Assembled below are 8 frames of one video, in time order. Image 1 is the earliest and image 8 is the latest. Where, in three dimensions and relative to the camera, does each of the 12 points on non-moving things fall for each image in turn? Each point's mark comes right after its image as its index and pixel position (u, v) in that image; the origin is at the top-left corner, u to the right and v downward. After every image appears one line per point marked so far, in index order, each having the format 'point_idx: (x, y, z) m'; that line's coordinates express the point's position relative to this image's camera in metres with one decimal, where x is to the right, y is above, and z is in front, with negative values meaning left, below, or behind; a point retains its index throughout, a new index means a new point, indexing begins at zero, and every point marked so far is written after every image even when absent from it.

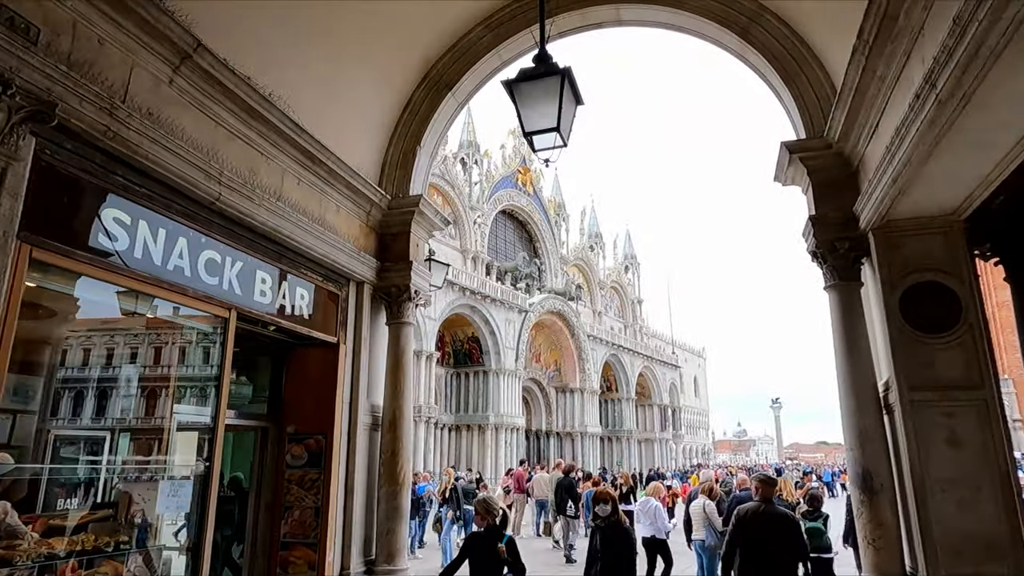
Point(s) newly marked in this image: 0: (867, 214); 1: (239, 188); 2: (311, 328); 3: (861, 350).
0: (+1.9, +0.4, +3.5) m
1: (-1.3, +0.5, +3.2) m
2: (-1.2, -0.2, +3.9) m
3: (+1.9, -0.3, +3.6) m
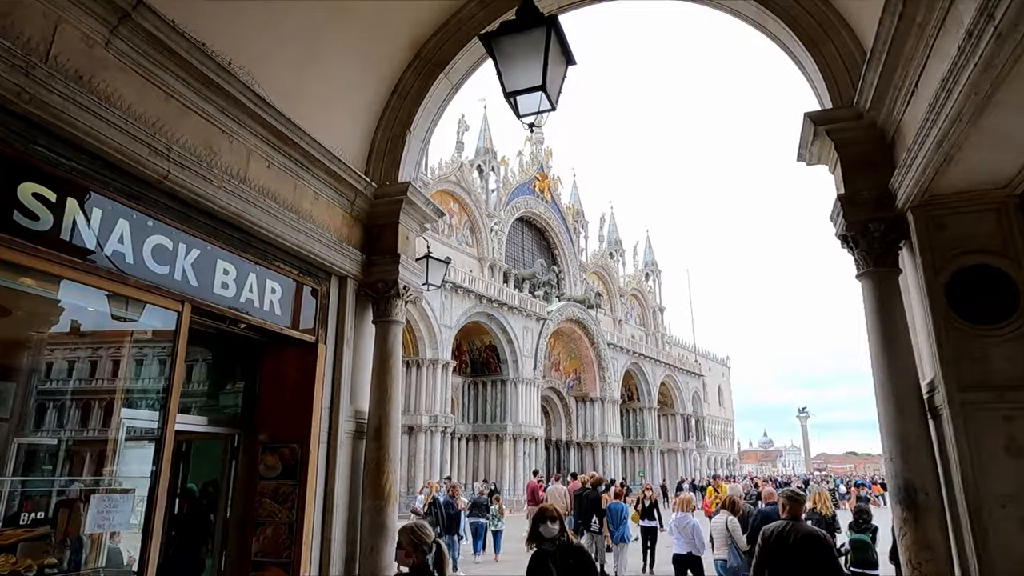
0: (+1.8, +0.5, +3.1) m
1: (-1.4, +0.5, +2.8) m
2: (-1.2, -0.2, +3.5) m
3: (+1.9, -0.3, +3.1) m
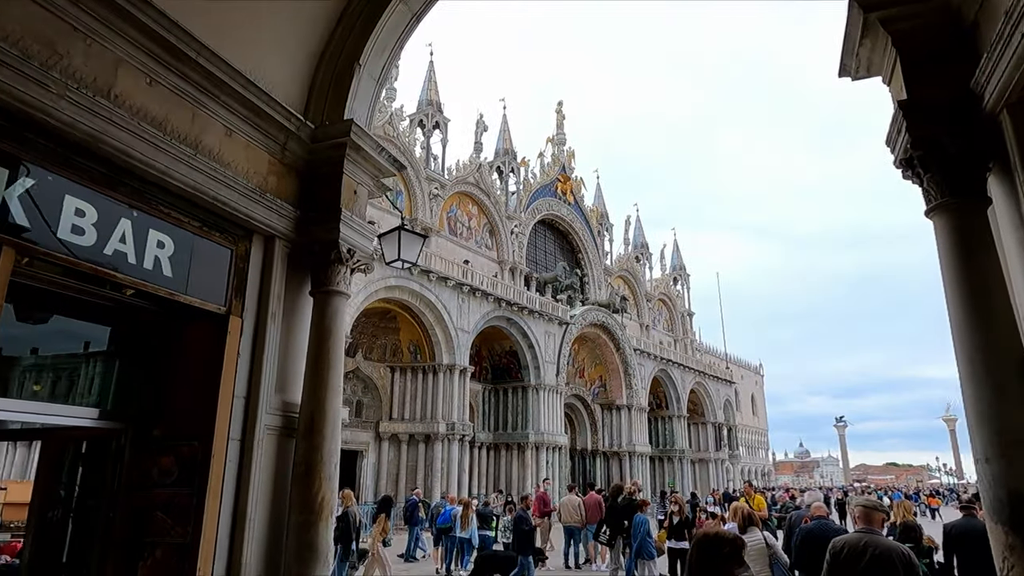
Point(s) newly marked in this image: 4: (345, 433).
0: (+1.6, +0.7, +2.2) m
1: (-1.6, +0.7, +2.1) m
2: (-1.4, 0.0, +2.8) m
3: (+1.7, 0.0, +2.3) m
4: (-4.9, -4.3, +19.5) m
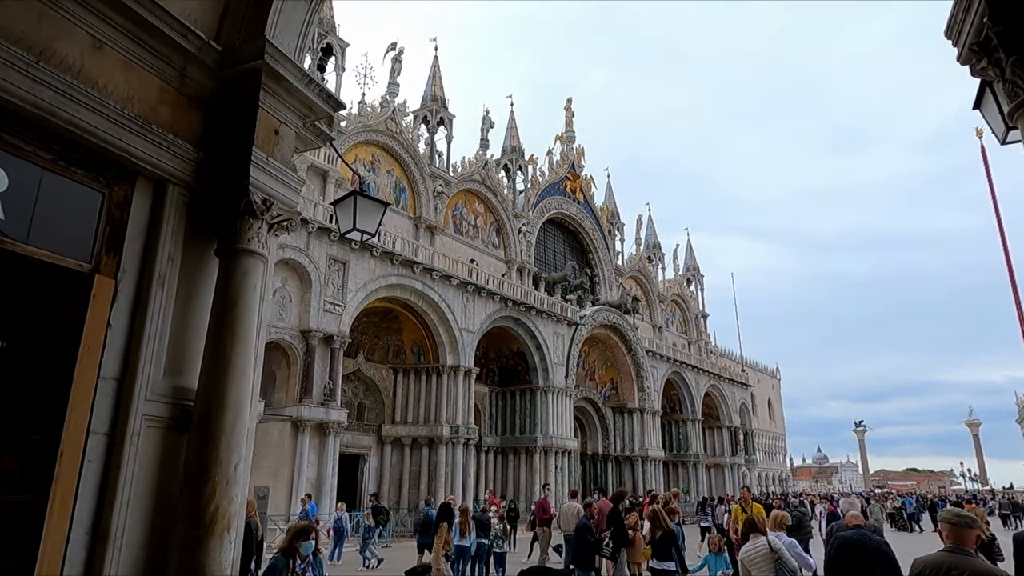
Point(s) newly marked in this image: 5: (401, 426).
0: (+1.4, +0.9, +1.5) m
1: (-1.8, +0.9, +1.5) m
2: (-1.6, +0.2, +2.1) m
3: (+1.4, +0.1, +1.6) m
4: (-4.8, -4.3, +18.9) m
5: (-3.3, -4.1, +19.8) m
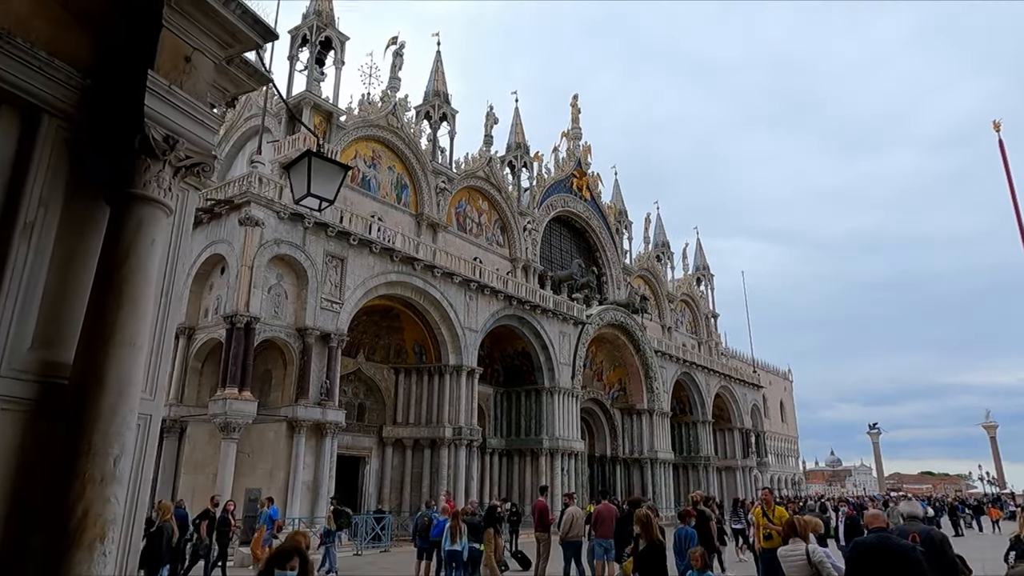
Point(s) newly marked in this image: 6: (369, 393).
0: (+1.2, +1.0, +1.0) m
1: (-2.0, +1.0, +1.0) m
2: (-1.8, +0.3, +1.7) m
3: (+1.3, +0.3, +1.0) m
4: (-4.7, -4.2, +18.4) m
5: (-3.2, -4.1, +19.3) m
6: (-4.3, -3.1, +19.6) m
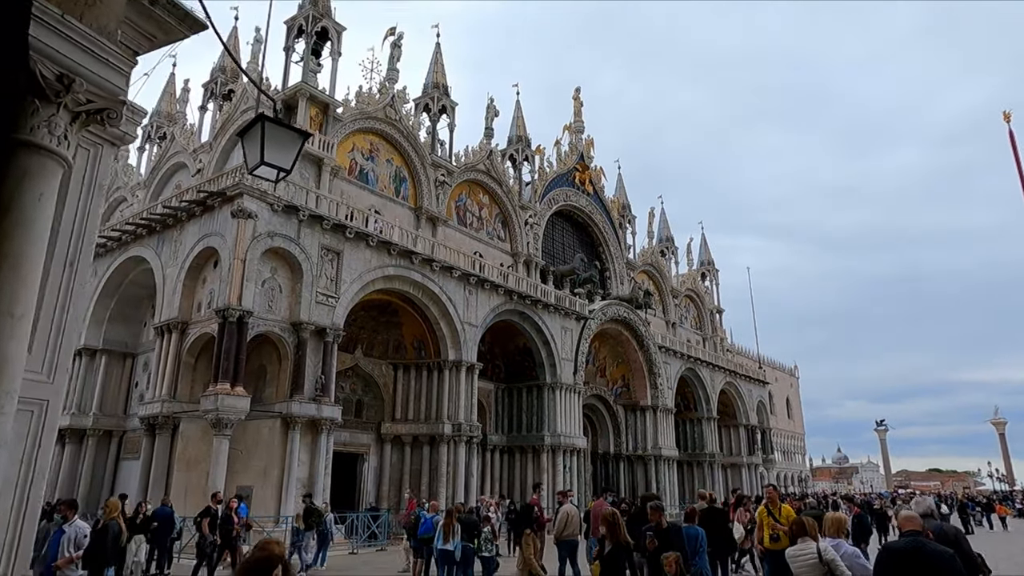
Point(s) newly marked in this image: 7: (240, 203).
0: (+1.1, +1.2, +0.6) m
1: (-2.1, +1.1, +0.7) m
2: (-1.9, +0.4, +1.3) m
3: (+1.1, +0.4, +0.7) m
4: (-4.7, -4.0, +18.2) m
5: (-3.2, -3.9, +19.1) m
6: (-4.3, -3.0, +19.4) m
7: (-6.0, +1.9, +14.5) m
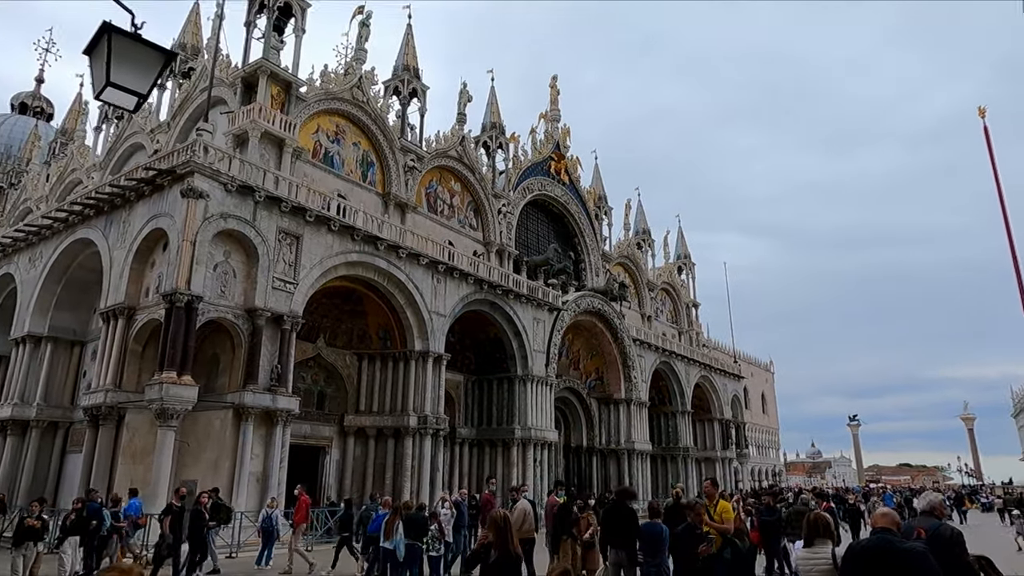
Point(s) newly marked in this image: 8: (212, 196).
0: (+0.8, +1.3, +0.1) m
1: (-2.4, +1.3, 0.0) m
2: (-2.2, +0.6, +0.7) m
3: (+0.8, +0.6, +0.2) m
4: (-5.5, -3.7, +17.5) m
5: (-4.1, -3.6, +18.4) m
6: (-5.2, -2.6, +18.7) m
7: (-6.7, +2.2, +13.7) m
8: (-6.4, +2.0, +14.1) m
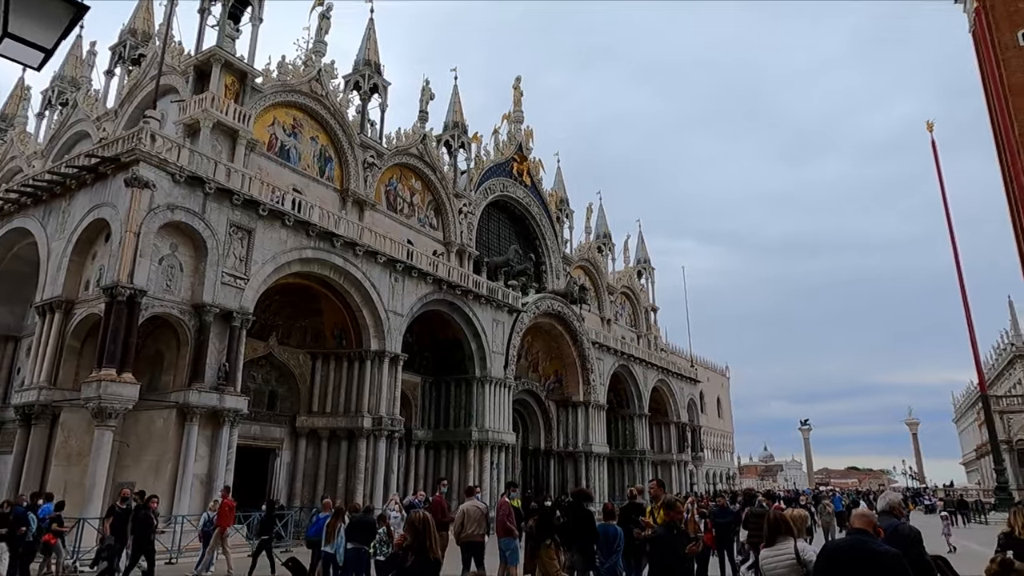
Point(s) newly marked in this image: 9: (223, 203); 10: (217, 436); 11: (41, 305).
0: (+0.7, +1.4, 0.0) m
1: (-2.5, +1.5, -0.3) m
2: (-2.3, +0.7, +0.4) m
3: (+0.7, +0.6, 0.0) m
4: (-6.7, -3.6, +16.9) m
5: (-5.3, -3.5, +17.9) m
6: (-6.3, -2.5, +18.2) m
7: (-7.5, +2.4, +13.2) m
8: (-7.3, +2.1, +13.6) m
9: (-6.5, +1.9, +14.8) m
10: (-6.2, -3.1, +13.9) m
11: (-9.9, -0.4, +13.9) m
